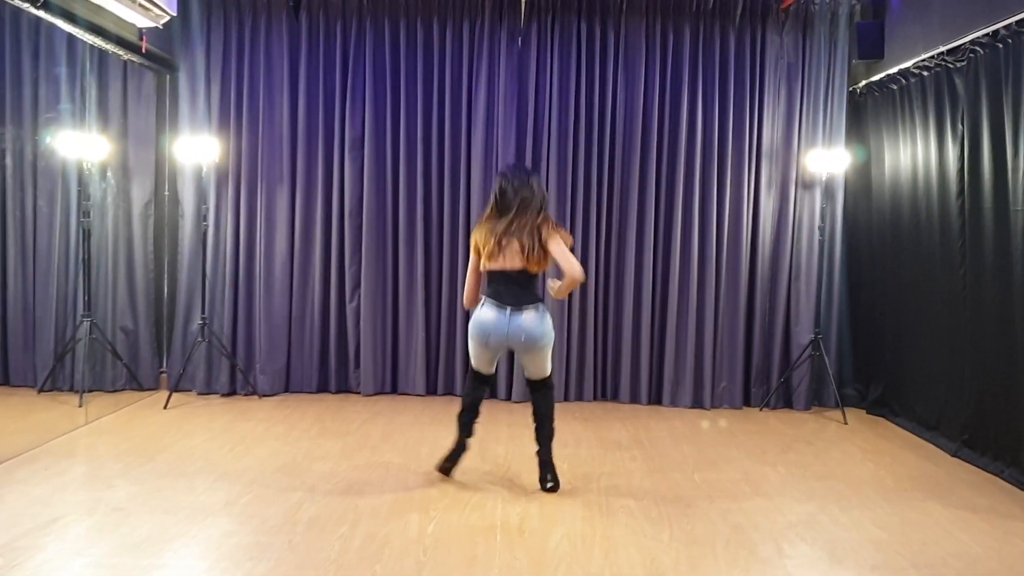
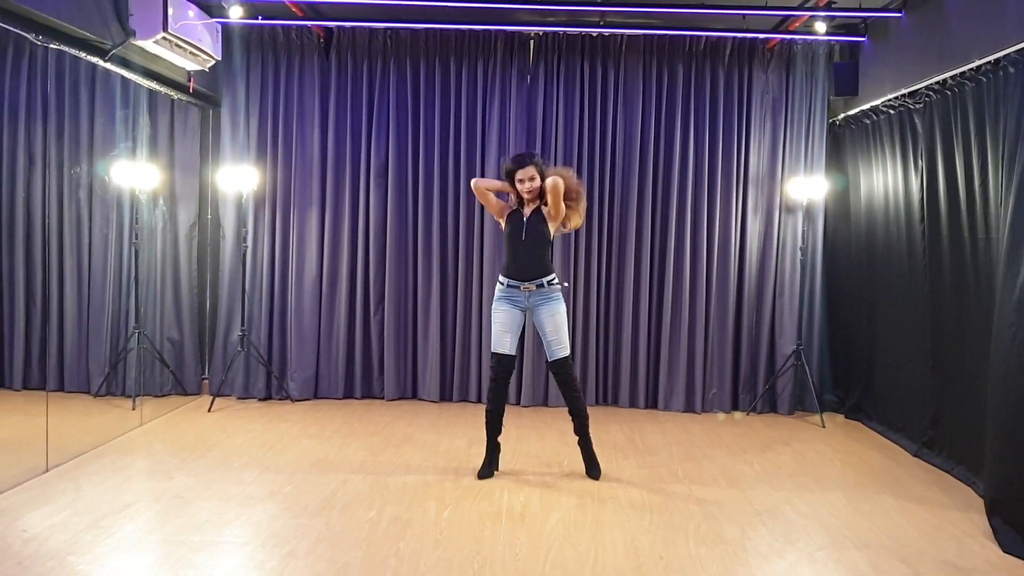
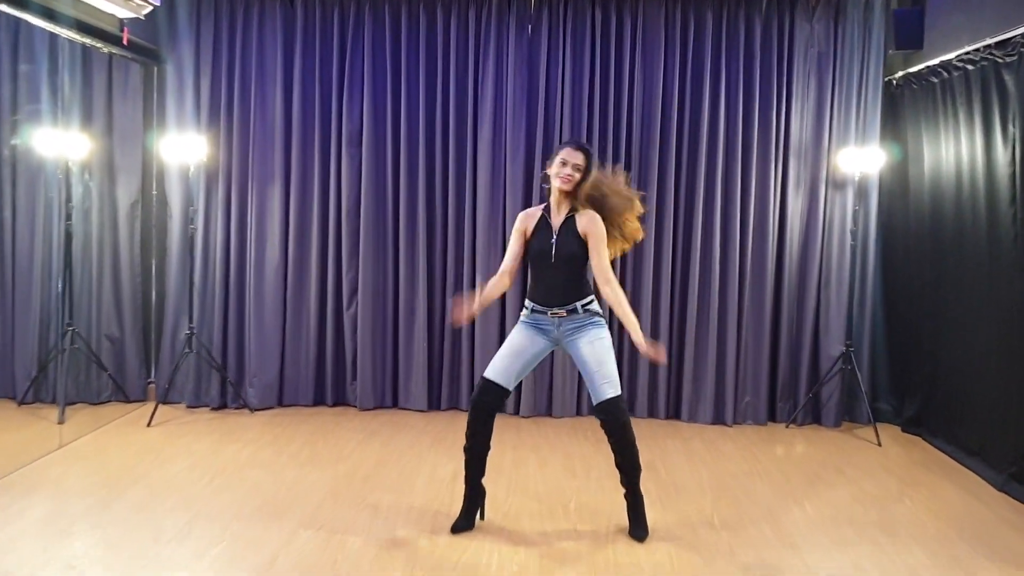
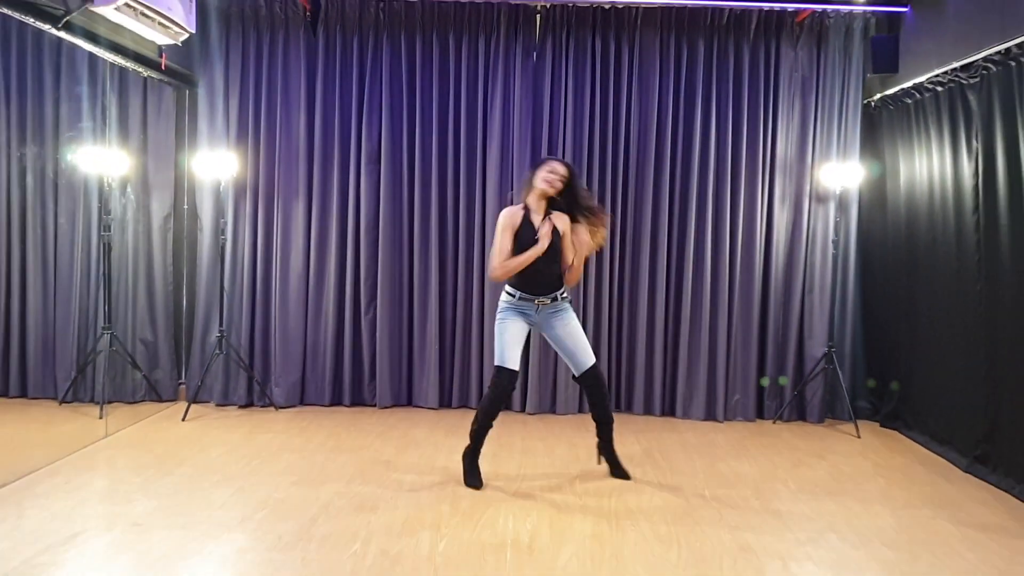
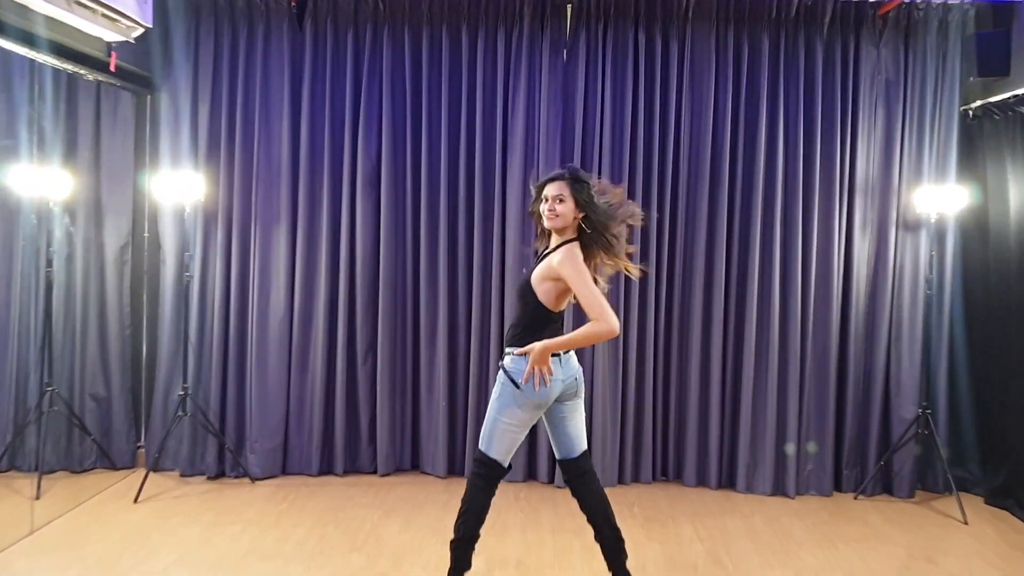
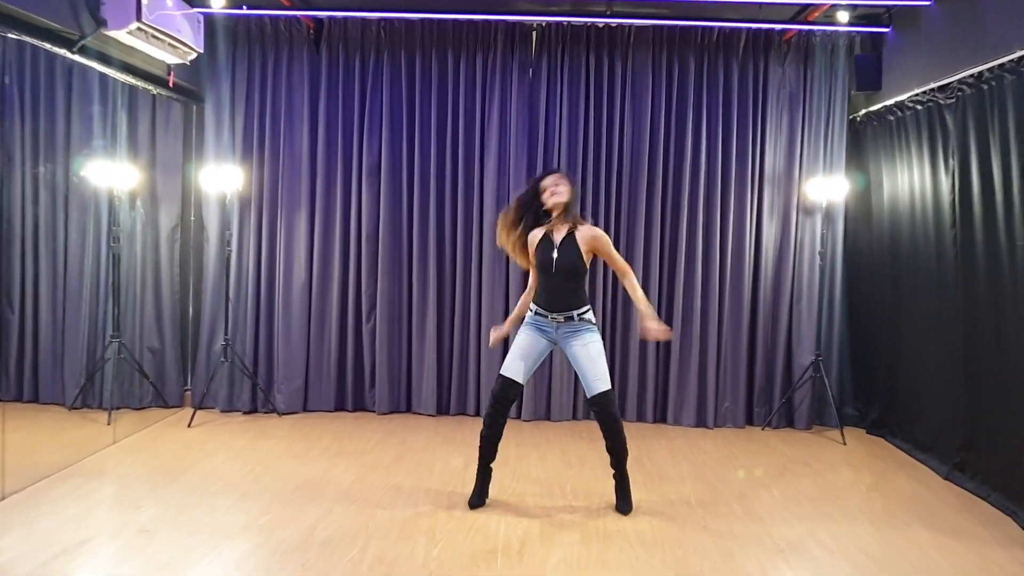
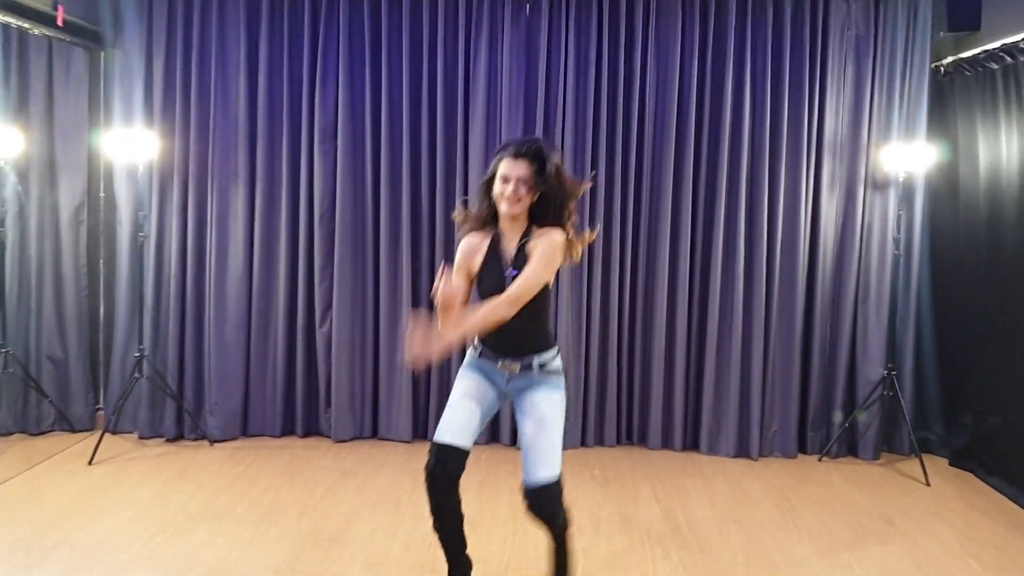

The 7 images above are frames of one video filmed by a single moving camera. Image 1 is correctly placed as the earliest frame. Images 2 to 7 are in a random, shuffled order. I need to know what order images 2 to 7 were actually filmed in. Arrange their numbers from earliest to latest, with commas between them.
5, 4, 2, 6, 3, 7
